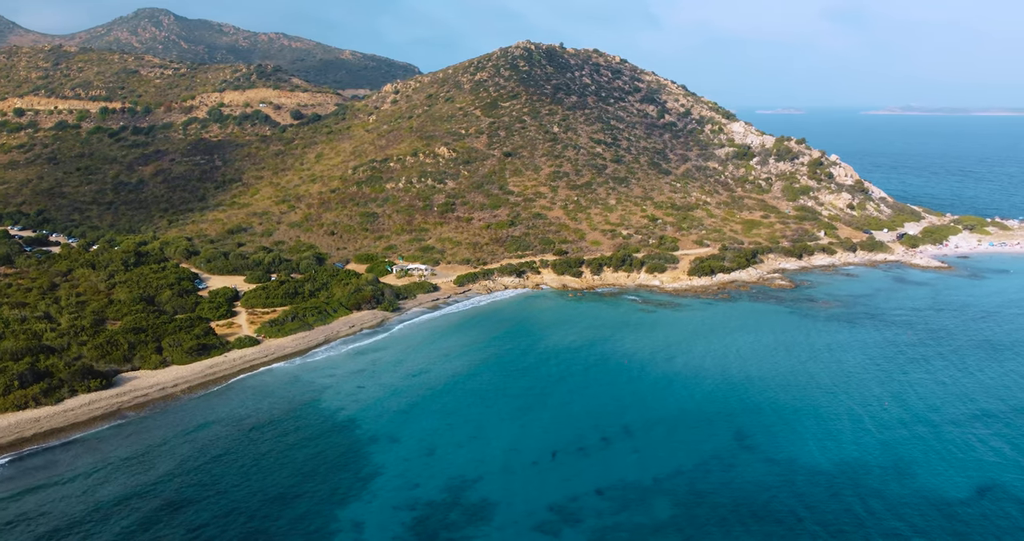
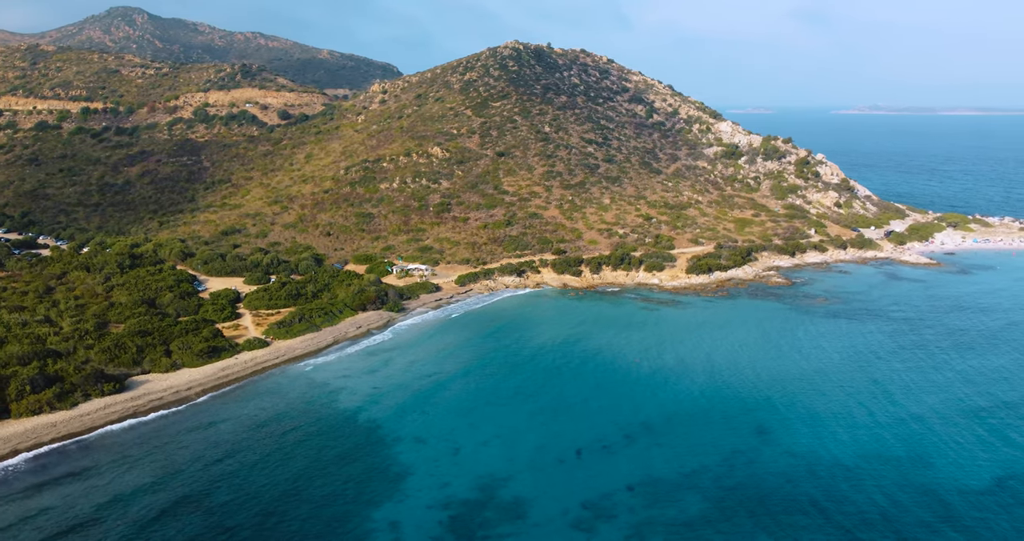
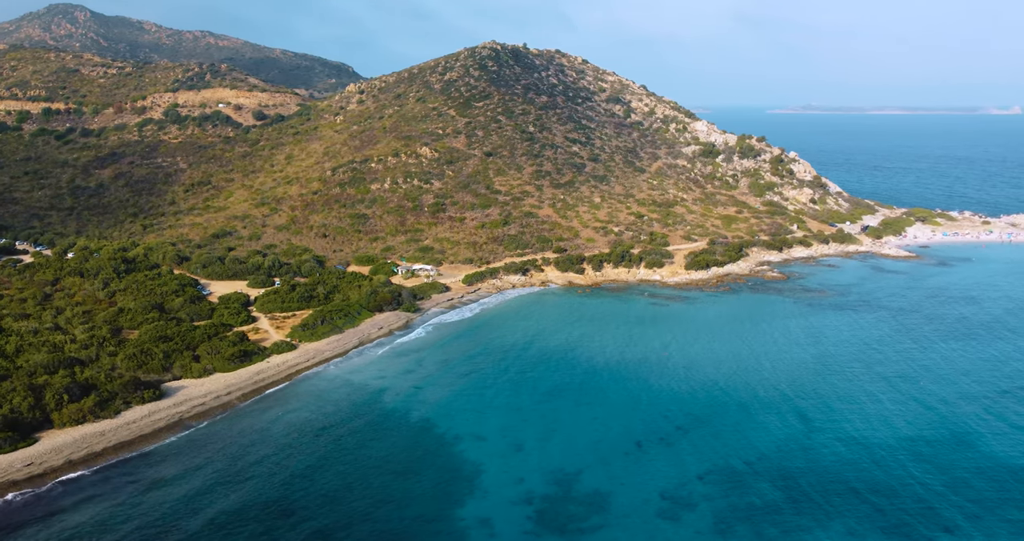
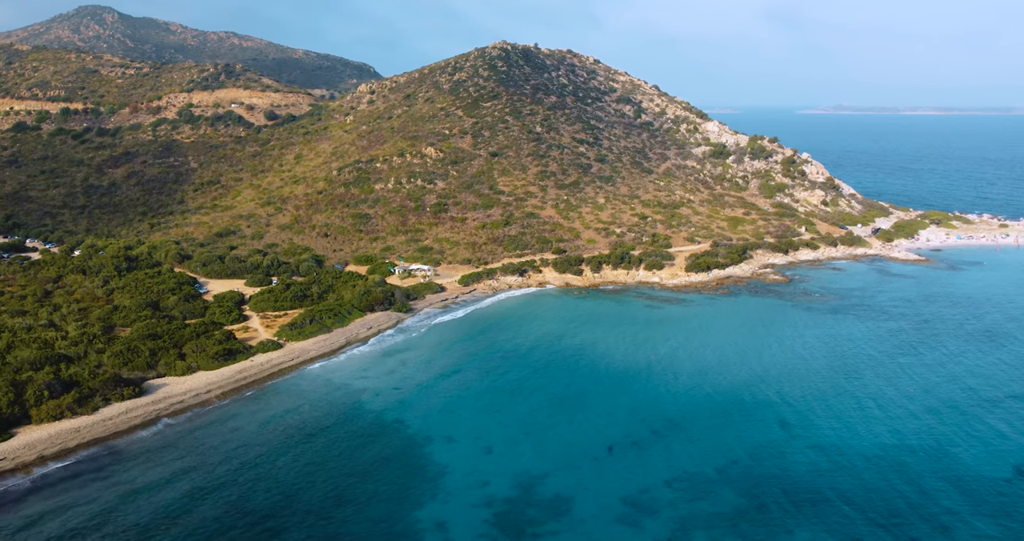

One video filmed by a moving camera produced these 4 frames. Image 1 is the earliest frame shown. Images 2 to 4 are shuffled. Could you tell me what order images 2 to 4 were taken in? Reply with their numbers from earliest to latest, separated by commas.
2, 4, 3
